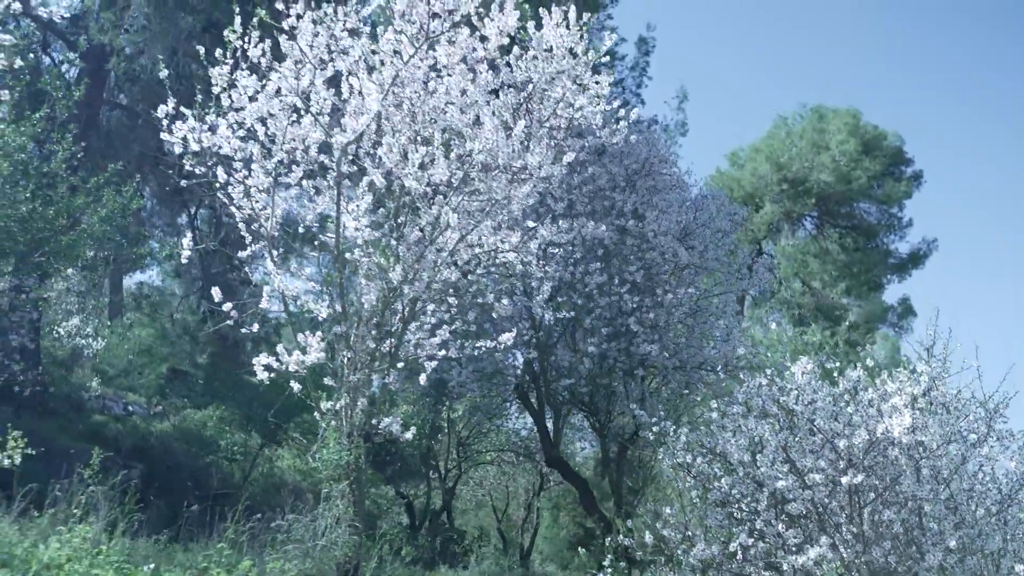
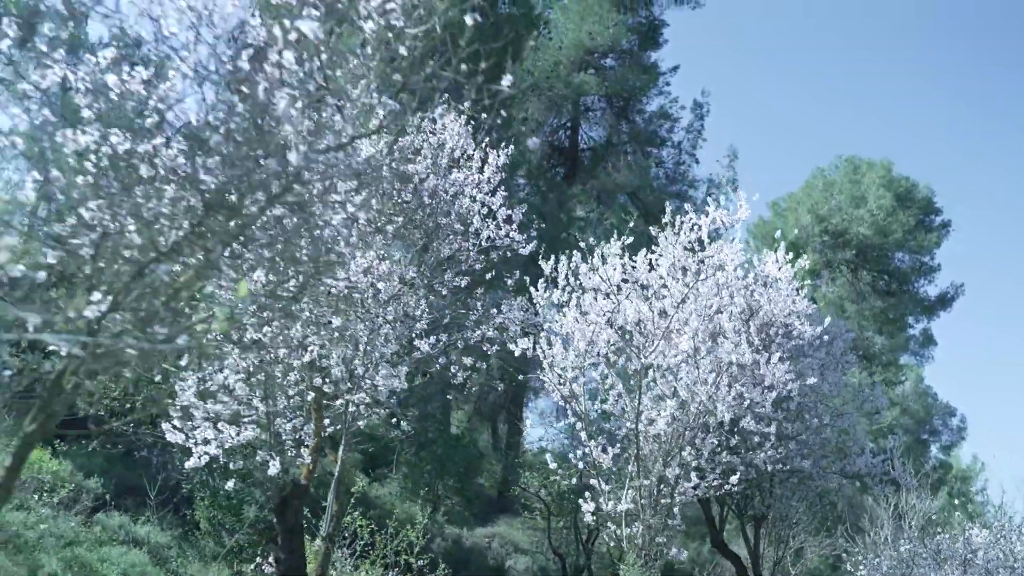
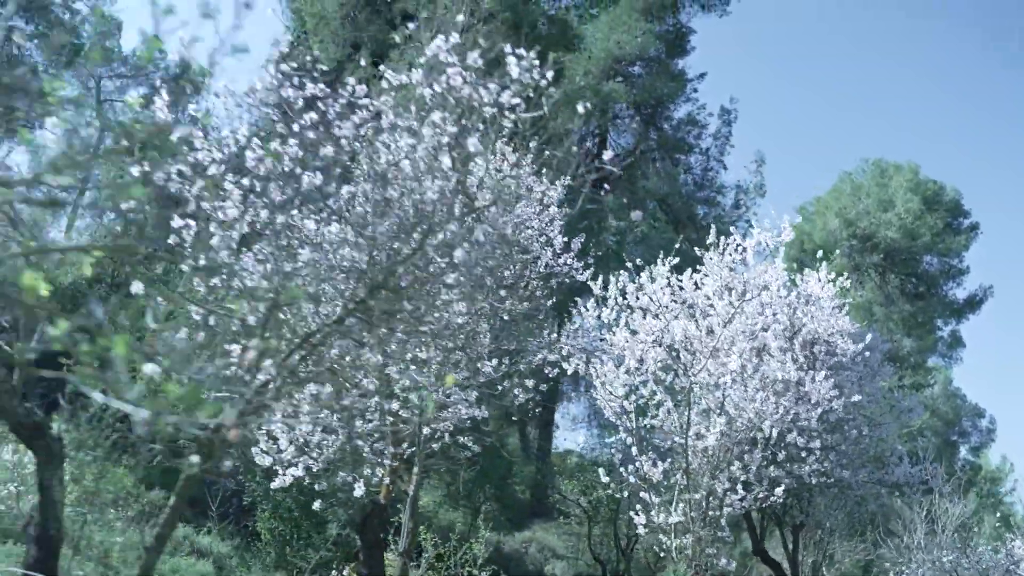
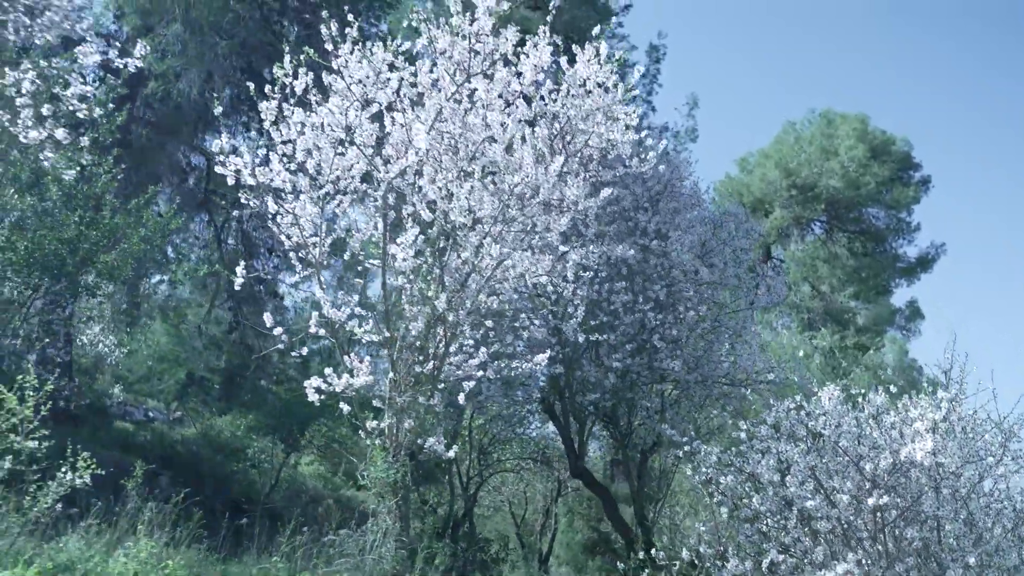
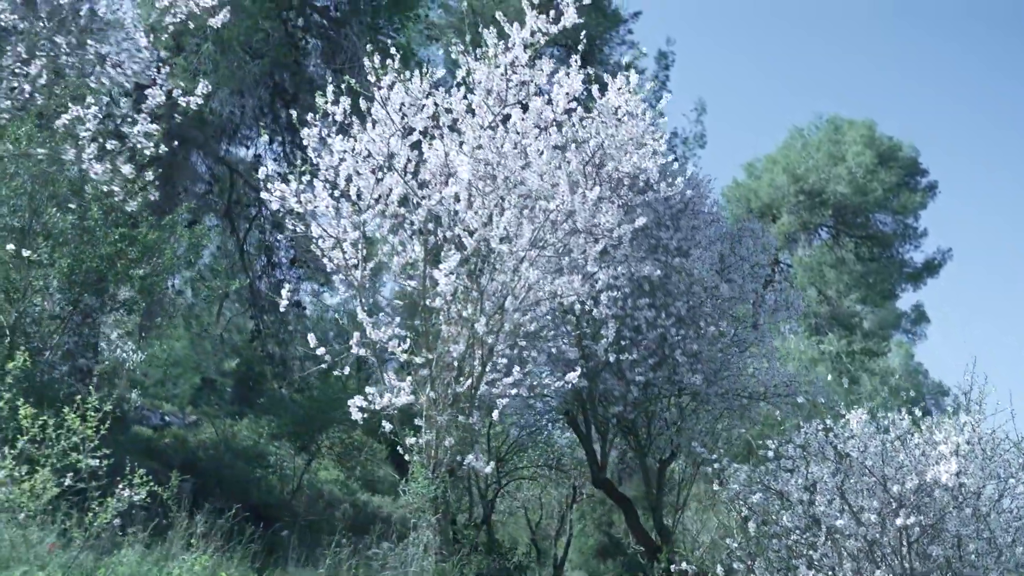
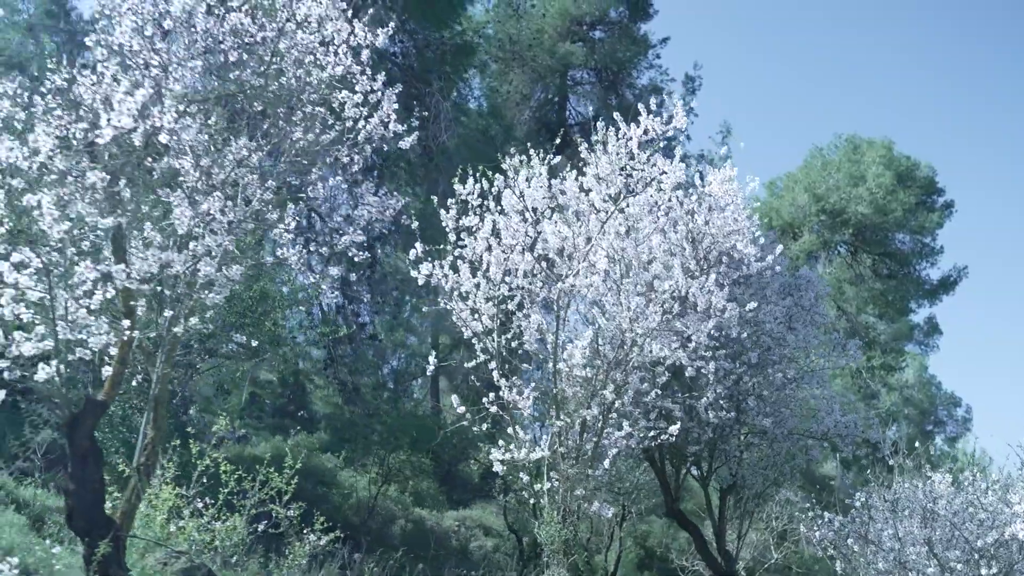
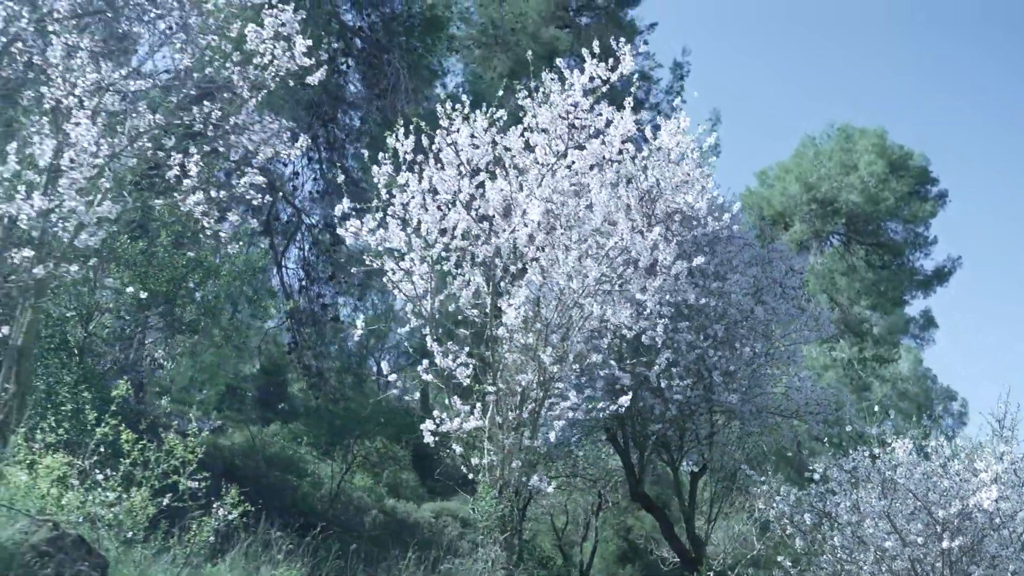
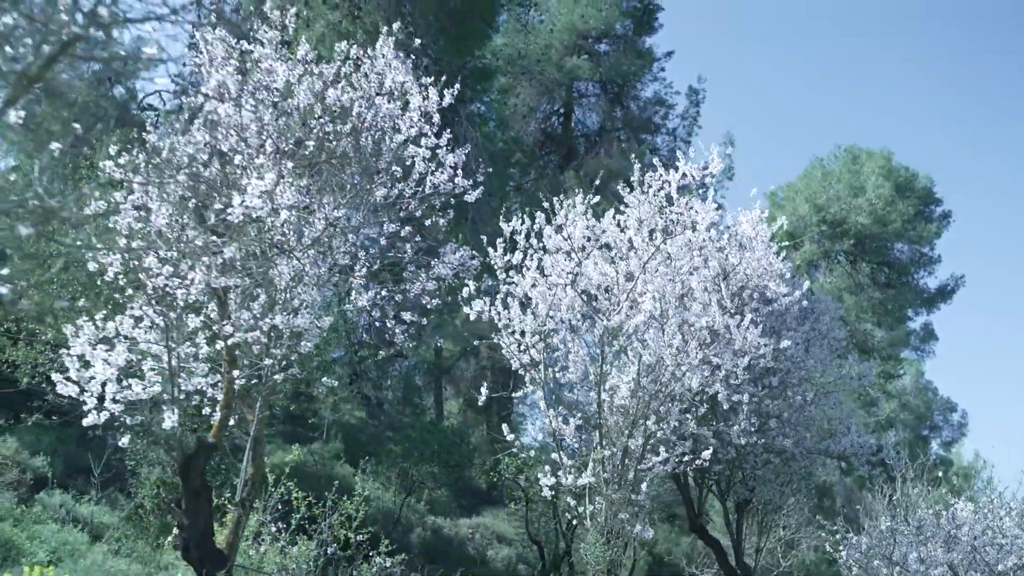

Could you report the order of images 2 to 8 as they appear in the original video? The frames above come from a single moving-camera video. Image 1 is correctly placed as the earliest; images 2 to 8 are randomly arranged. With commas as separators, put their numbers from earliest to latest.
4, 5, 7, 6, 8, 2, 3
